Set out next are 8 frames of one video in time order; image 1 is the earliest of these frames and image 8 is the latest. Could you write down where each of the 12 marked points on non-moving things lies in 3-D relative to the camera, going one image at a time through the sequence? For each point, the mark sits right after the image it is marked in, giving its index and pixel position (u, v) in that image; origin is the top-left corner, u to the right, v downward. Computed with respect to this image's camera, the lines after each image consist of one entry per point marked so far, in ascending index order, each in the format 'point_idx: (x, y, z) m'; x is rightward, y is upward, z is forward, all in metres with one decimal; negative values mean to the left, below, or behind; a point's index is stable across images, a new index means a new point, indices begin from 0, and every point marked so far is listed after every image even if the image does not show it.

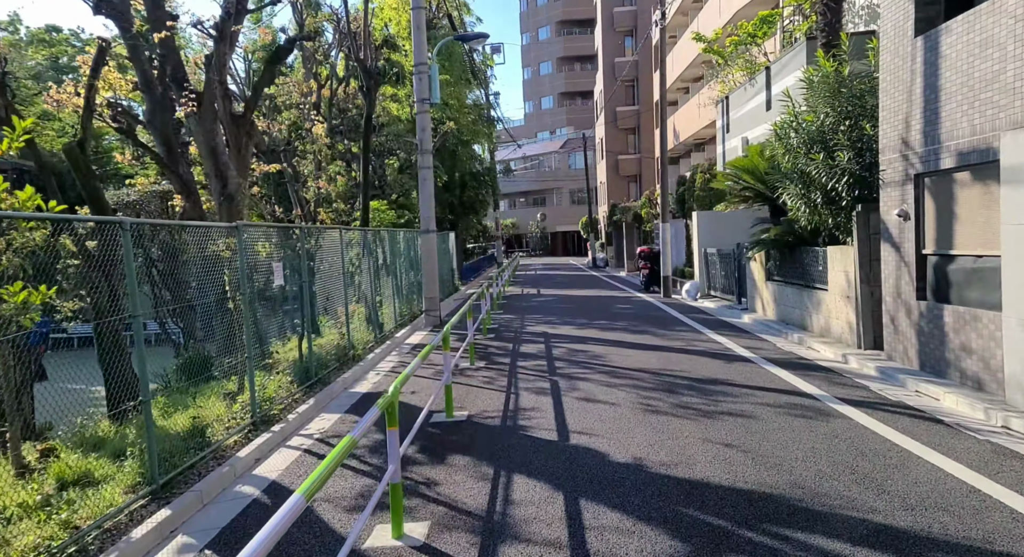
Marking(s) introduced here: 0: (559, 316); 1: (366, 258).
0: (+1.1, -0.9, +15.7) m
1: (-2.8, +0.3, +13.0) m
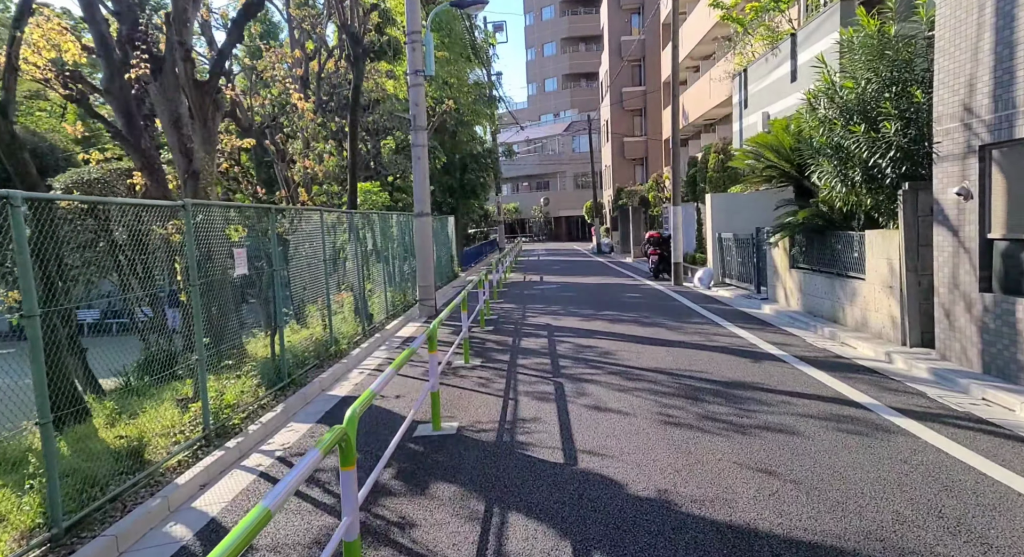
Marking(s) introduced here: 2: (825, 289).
0: (+1.1, -0.6, +14.6) m
1: (-2.8, +0.6, +12.0) m
2: (+5.0, -0.2, +10.8) m
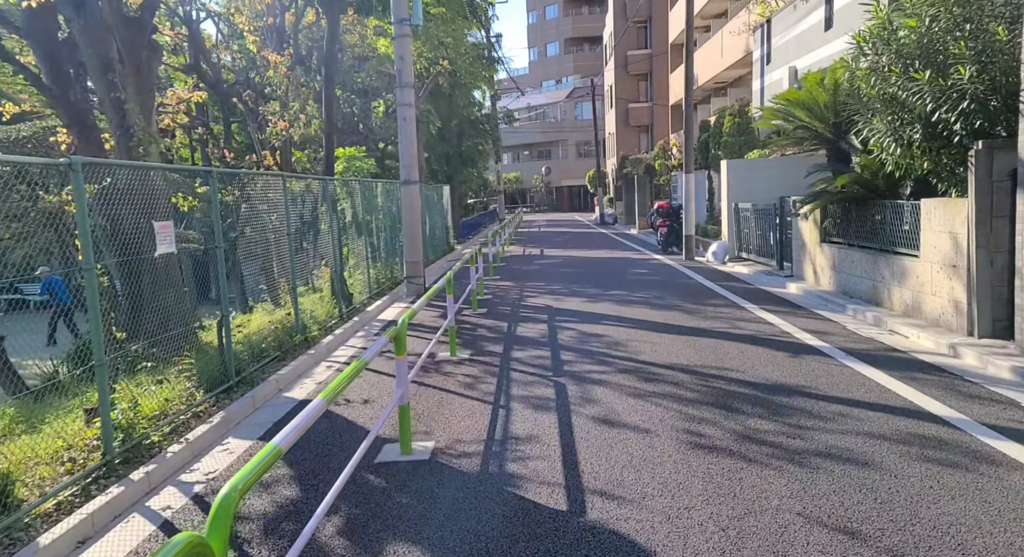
0: (+1.0, -0.1, +13.2) m
1: (-2.9, +1.0, +10.6) m
2: (+4.9, +0.2, +9.4) m
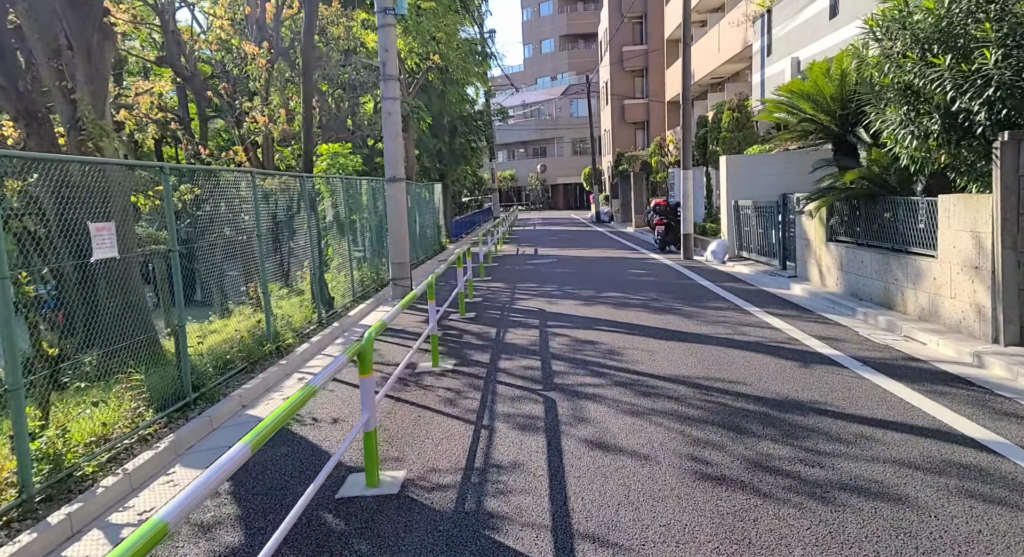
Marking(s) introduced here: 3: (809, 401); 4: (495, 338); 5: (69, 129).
0: (+0.9, -0.1, +12.7) m
1: (-3.1, +0.9, +10.0) m
2: (+4.8, +0.2, +8.9) m
3: (+2.4, -1.0, +5.4) m
4: (-0.2, -0.7, +8.5) m
5: (-4.5, +1.5, +6.8) m
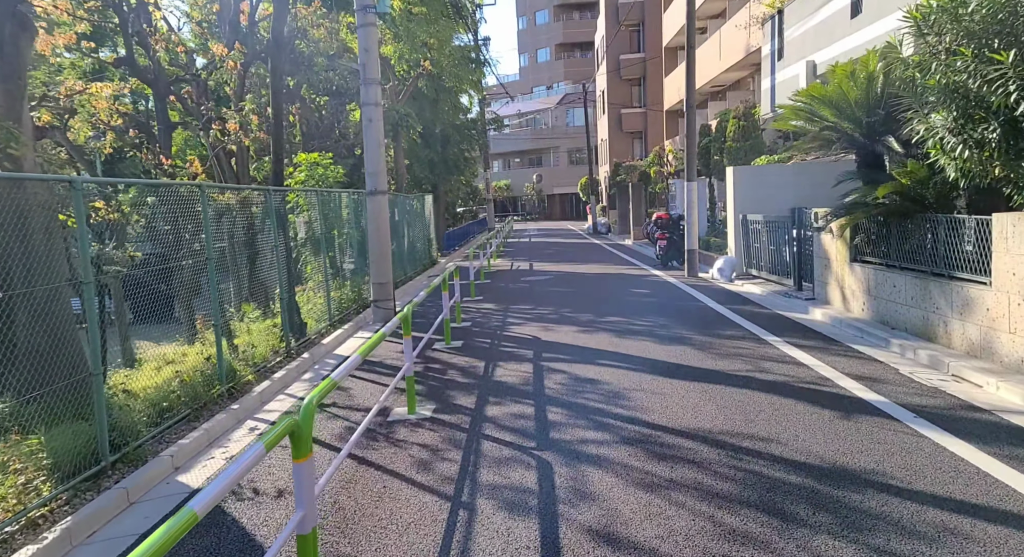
0: (+0.7, -0.5, +11.6) m
1: (-3.2, +0.6, +8.9) m
2: (+4.7, -0.2, +7.9) m
3: (+2.3, -1.3, +4.4) m
4: (-0.3, -1.1, +7.5) m
5: (-4.6, +1.2, +5.8) m
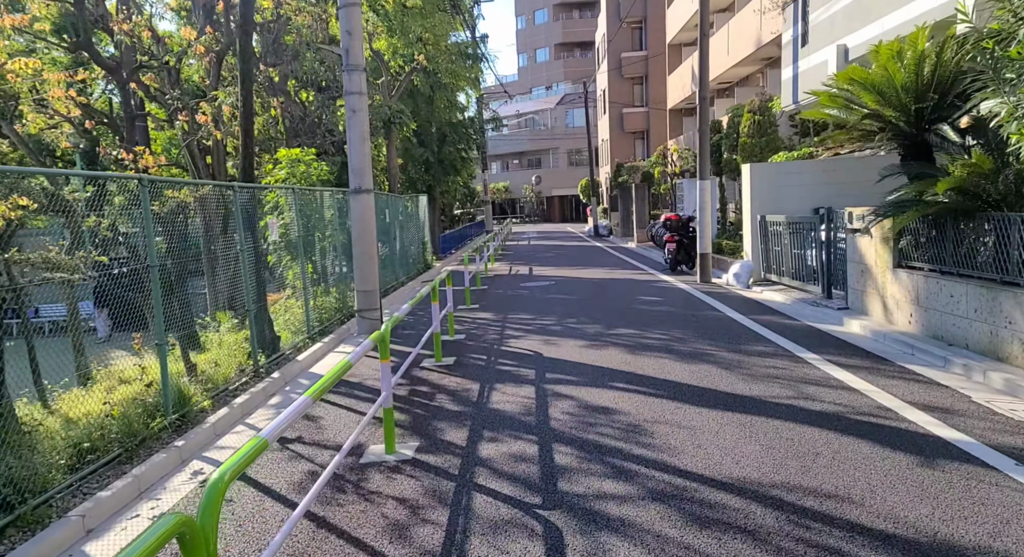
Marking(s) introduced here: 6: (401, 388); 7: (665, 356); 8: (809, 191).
0: (+0.7, -0.6, +10.6) m
1: (-3.2, +0.5, +7.9) m
2: (+4.7, -0.3, +6.8) m
3: (+2.3, -1.3, +3.3) m
4: (-0.3, -1.2, +6.4) m
5: (-4.6, +1.1, +4.7) m
6: (-1.2, -1.2, +7.0) m
7: (+1.8, -0.9, +7.8) m
8: (+5.8, +1.7, +13.1) m
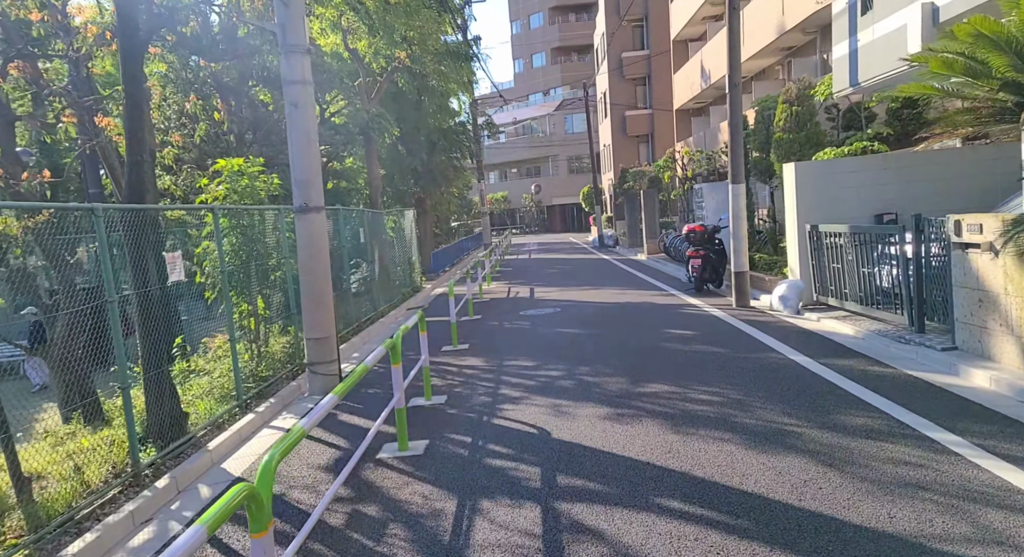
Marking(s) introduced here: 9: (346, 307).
0: (+0.7, -1.1, +8.2) m
1: (-3.3, 0.0, +5.5) m
2: (+4.6, -0.5, +4.4) m
3: (+2.3, -1.6, +0.9) m
4: (-0.4, -1.6, +4.0) m
5: (-4.7, +0.6, +2.3) m
6: (-1.2, -1.6, +4.6) m
7: (+1.7, -1.3, +5.4) m
8: (+5.7, +1.4, +10.7) m
9: (-3.1, -0.5, +12.4) m
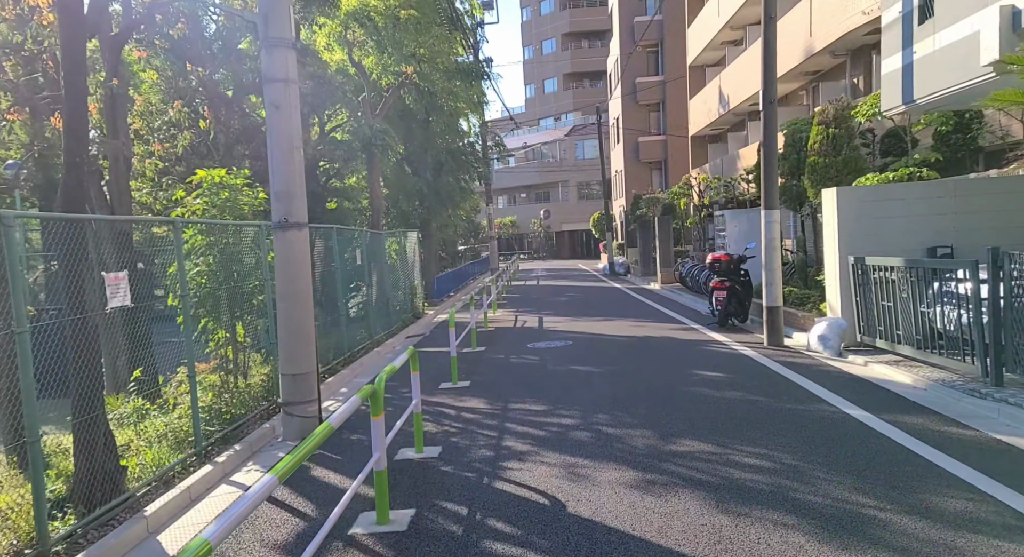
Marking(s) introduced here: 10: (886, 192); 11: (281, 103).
0: (+0.7, -1.4, +7.0) m
1: (-3.2, -0.2, +4.4) m
2: (+4.7, -0.8, +3.2) m
3: (+2.2, -1.7, -0.3) m
4: (-0.3, -1.7, +2.8) m
5: (-4.6, +0.6, +1.3) m
6: (-1.2, -1.8, +3.5) m
7: (+1.8, -1.5, +4.3) m
8: (+5.9, +0.8, +9.6) m
9: (-2.9, -0.9, +11.3) m
10: (+5.4, +1.3, +9.5) m
11: (-2.3, +1.8, +7.0) m
